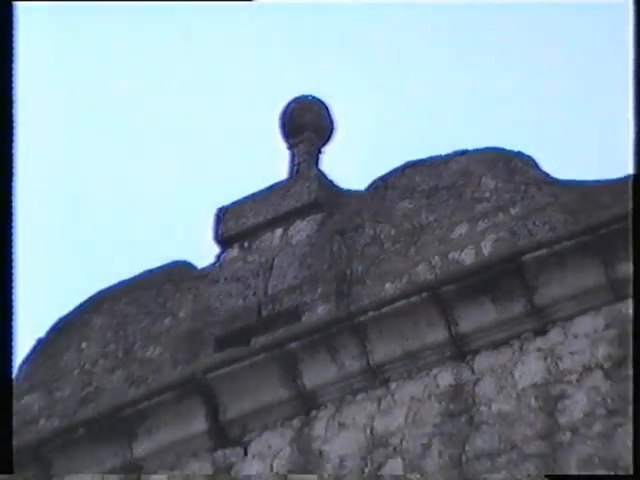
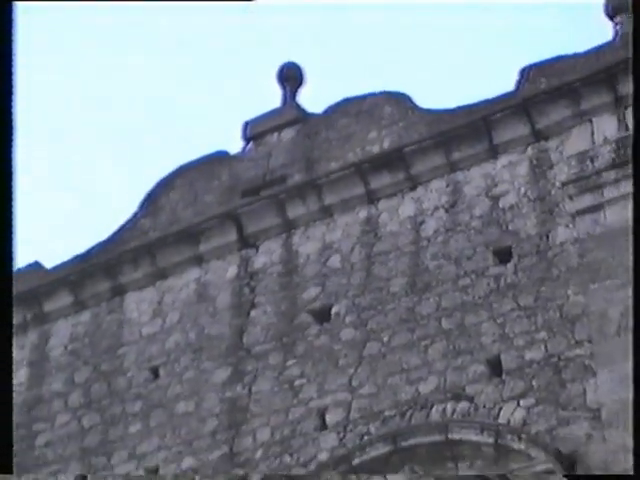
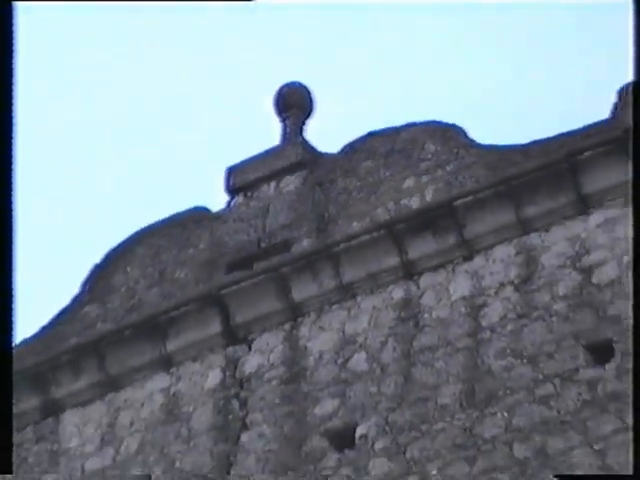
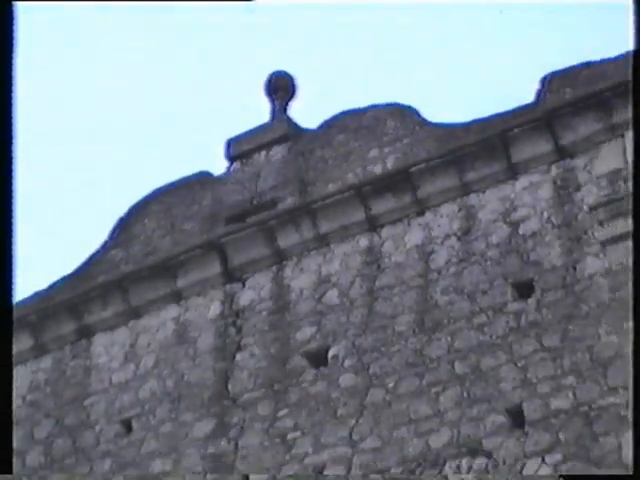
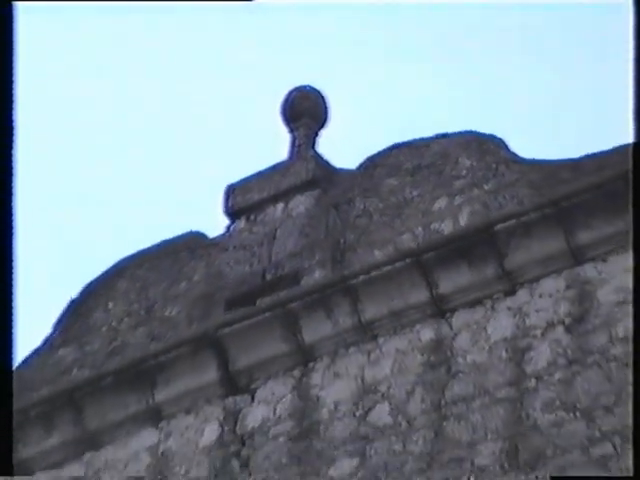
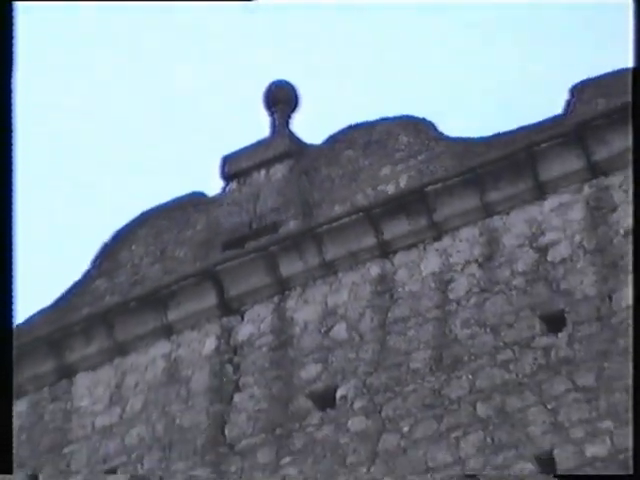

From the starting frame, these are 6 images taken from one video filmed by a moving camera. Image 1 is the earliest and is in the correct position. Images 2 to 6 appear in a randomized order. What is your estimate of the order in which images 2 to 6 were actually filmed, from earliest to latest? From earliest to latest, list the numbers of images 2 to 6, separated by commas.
5, 3, 6, 4, 2
